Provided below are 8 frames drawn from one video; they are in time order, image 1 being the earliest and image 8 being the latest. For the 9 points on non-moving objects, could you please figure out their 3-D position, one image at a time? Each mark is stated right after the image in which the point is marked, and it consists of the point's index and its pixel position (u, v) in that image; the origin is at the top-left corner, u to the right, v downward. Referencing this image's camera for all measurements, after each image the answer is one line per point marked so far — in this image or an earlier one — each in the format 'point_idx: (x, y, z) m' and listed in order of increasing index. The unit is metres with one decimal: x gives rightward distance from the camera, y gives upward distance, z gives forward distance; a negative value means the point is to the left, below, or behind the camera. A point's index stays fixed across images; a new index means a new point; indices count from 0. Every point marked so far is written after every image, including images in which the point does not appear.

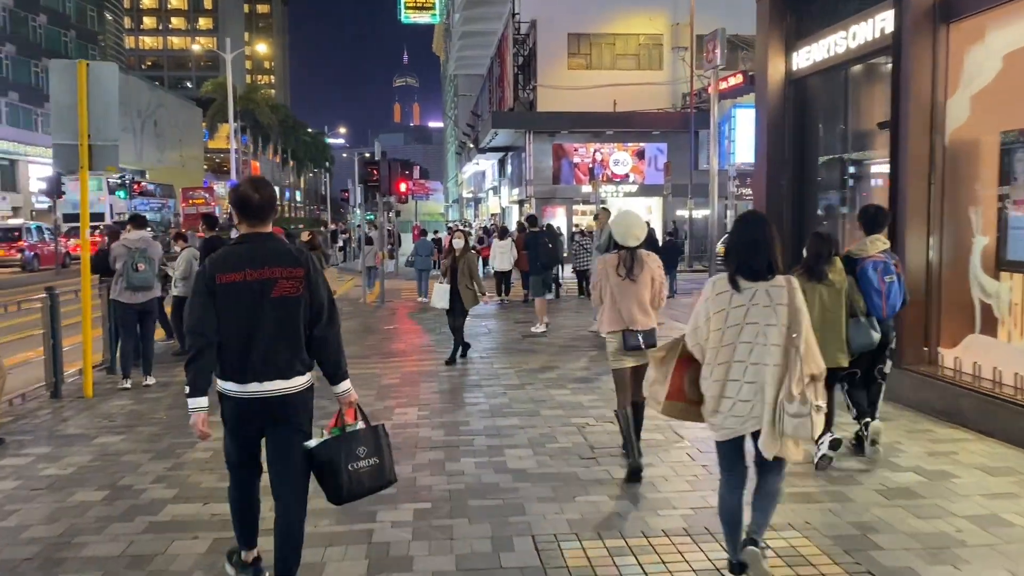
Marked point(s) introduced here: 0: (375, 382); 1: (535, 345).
0: (-1.5, -1.0, +9.2) m
1: (+0.3, -0.8, +11.8) m
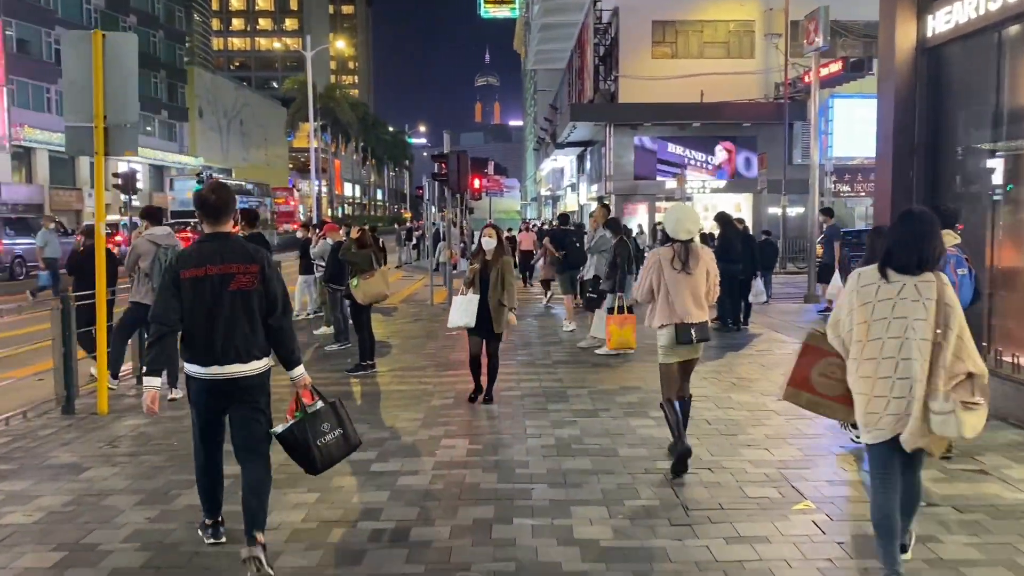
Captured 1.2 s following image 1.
0: (-0.8, -1.1, +8.0) m
1: (+1.2, -0.8, +10.4) m
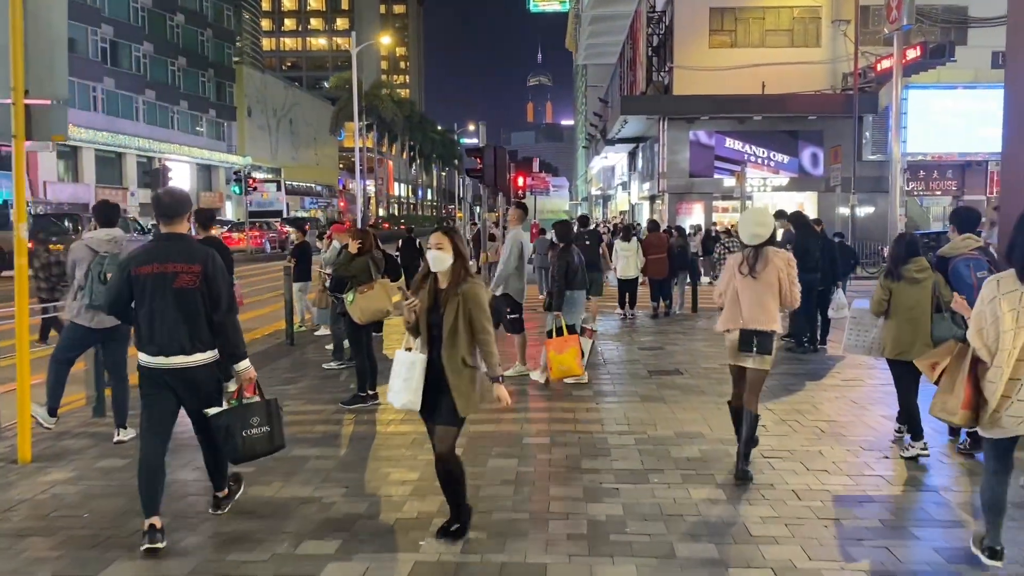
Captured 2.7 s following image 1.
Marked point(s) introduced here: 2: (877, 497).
0: (-0.7, -1.2, +6.3) m
1: (+1.5, -1.0, +8.6) m
2: (+2.2, -1.3, +5.2) m
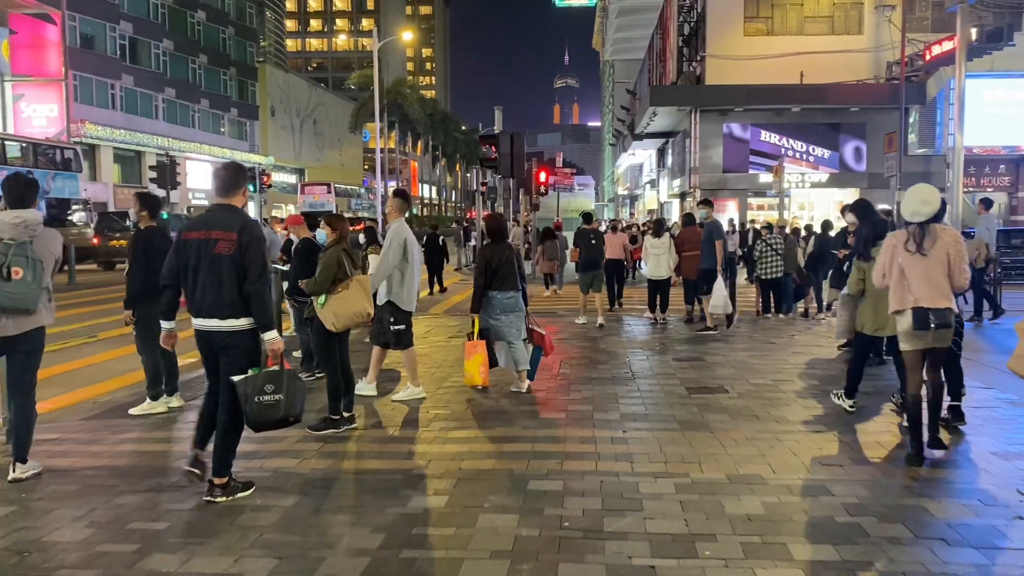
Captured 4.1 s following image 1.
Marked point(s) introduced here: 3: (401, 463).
0: (-0.7, -1.2, +4.8) m
1: (+1.6, -1.0, +7.0) m
2: (+2.2, -1.3, +3.6) m
3: (-0.7, -1.1, +5.6) m
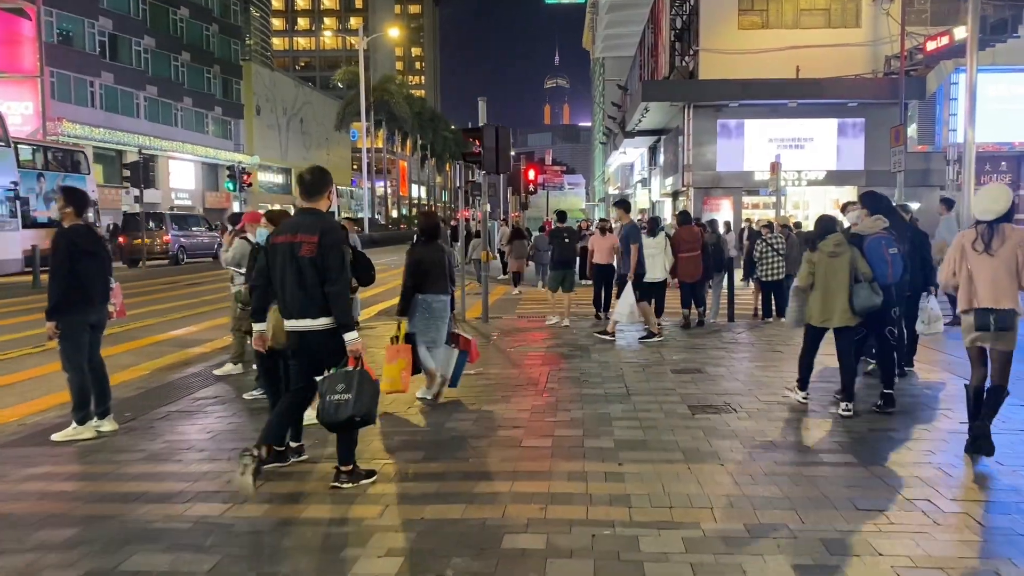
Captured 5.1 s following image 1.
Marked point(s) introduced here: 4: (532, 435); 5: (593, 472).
0: (-0.8, -1.2, +3.8) m
1: (+1.4, -1.1, +6.1) m
2: (+2.1, -1.3, +2.7) m
3: (-0.9, -1.2, +4.7) m
4: (+0.1, -1.1, +6.2) m
5: (+0.5, -1.1, +5.2) m
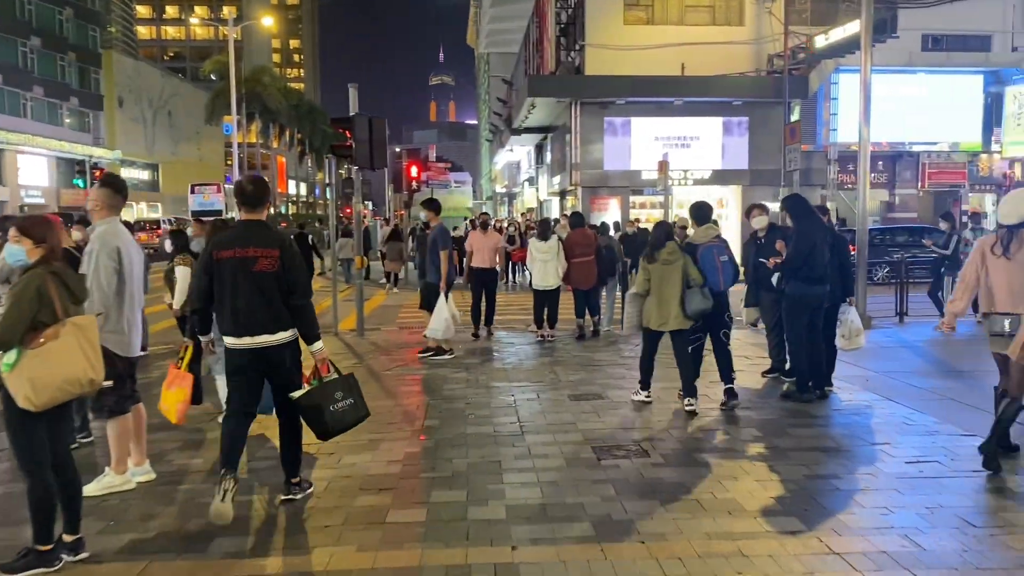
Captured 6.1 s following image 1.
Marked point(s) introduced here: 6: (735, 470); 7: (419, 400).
0: (-1.2, -1.4, +2.4) m
1: (+0.7, -1.2, +4.9) m
2: (+1.7, -1.4, +1.7) m
3: (-1.4, -1.4, +3.2) m
4: (-0.6, -1.2, +4.9) m
5: (-0.1, -1.3, +3.9) m
6: (+1.4, -1.2, +5.5) m
7: (-0.9, -1.0, +7.8) m
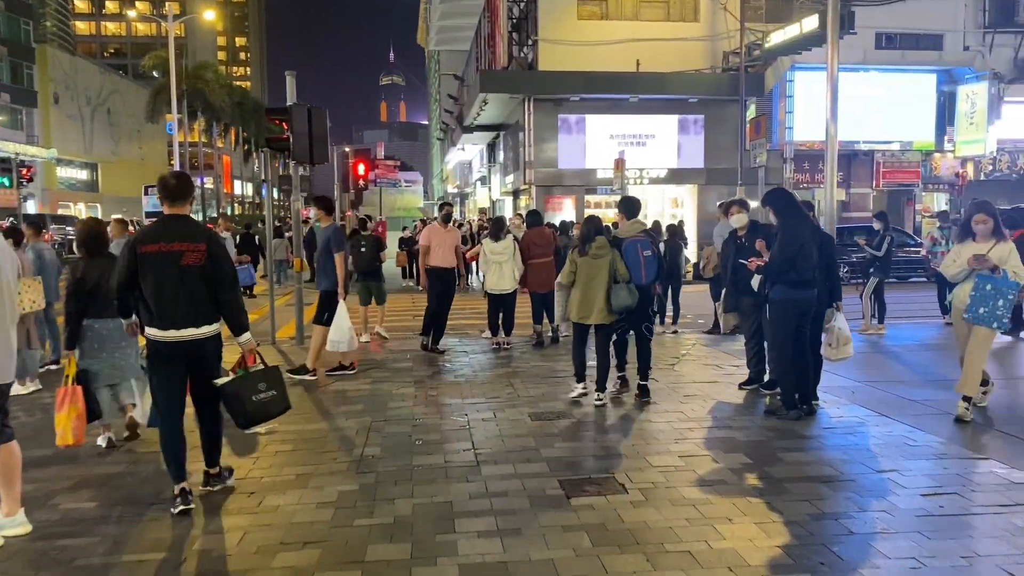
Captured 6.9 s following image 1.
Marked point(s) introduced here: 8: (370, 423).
0: (-1.3, -1.5, +1.4) m
1: (+0.4, -1.2, +4.1) m
2: (+1.7, -1.5, +0.9) m
3: (-1.5, -1.4, +2.2) m
4: (-0.8, -1.3, +3.9) m
5: (-0.3, -1.3, +3.1) m
6: (+1.2, -1.2, +4.7) m
7: (-1.3, -1.1, +6.9) m
8: (-1.1, -1.1, +6.7) m
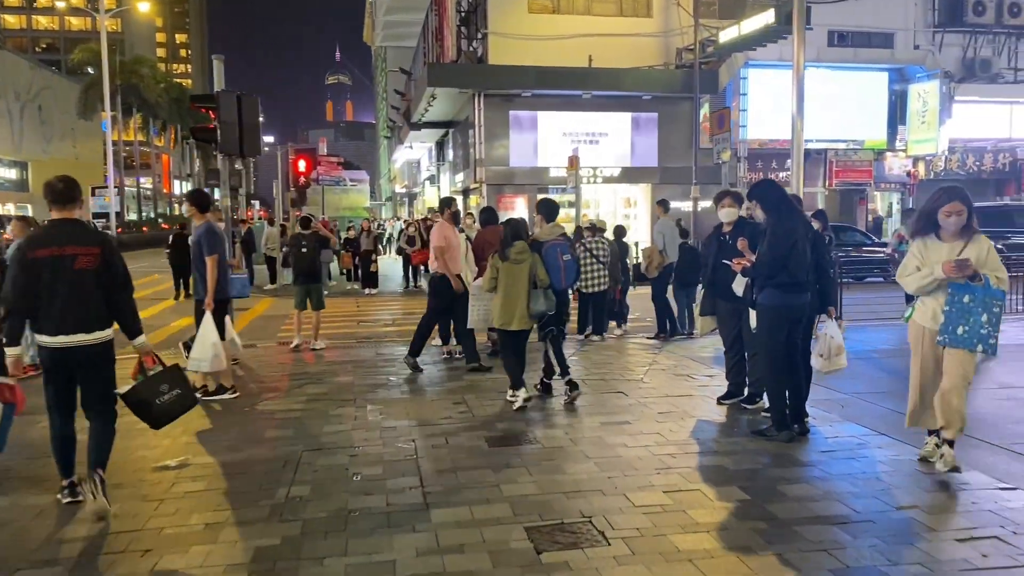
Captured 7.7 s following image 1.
0: (-1.3, -1.5, +0.5) m
1: (+0.3, -1.3, +3.2) m
2: (+1.7, -1.5, +0.1) m
3: (-1.6, -1.5, +1.3) m
4: (-1.0, -1.3, +3.0) m
5: (-0.4, -1.3, +2.1) m
6: (+1.0, -1.2, +3.8) m
7: (-1.6, -1.1, +5.9) m
8: (-1.4, -1.1, +5.7) m
